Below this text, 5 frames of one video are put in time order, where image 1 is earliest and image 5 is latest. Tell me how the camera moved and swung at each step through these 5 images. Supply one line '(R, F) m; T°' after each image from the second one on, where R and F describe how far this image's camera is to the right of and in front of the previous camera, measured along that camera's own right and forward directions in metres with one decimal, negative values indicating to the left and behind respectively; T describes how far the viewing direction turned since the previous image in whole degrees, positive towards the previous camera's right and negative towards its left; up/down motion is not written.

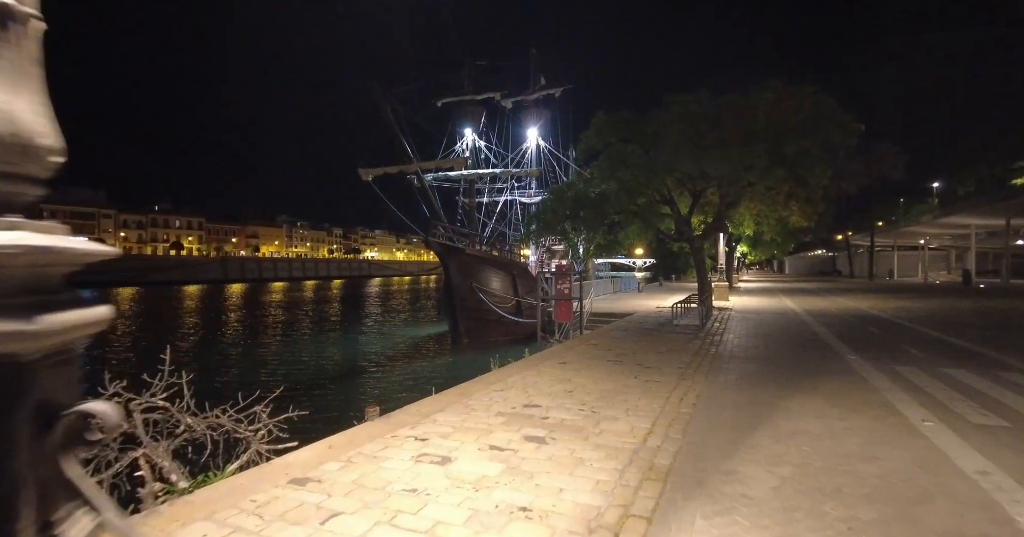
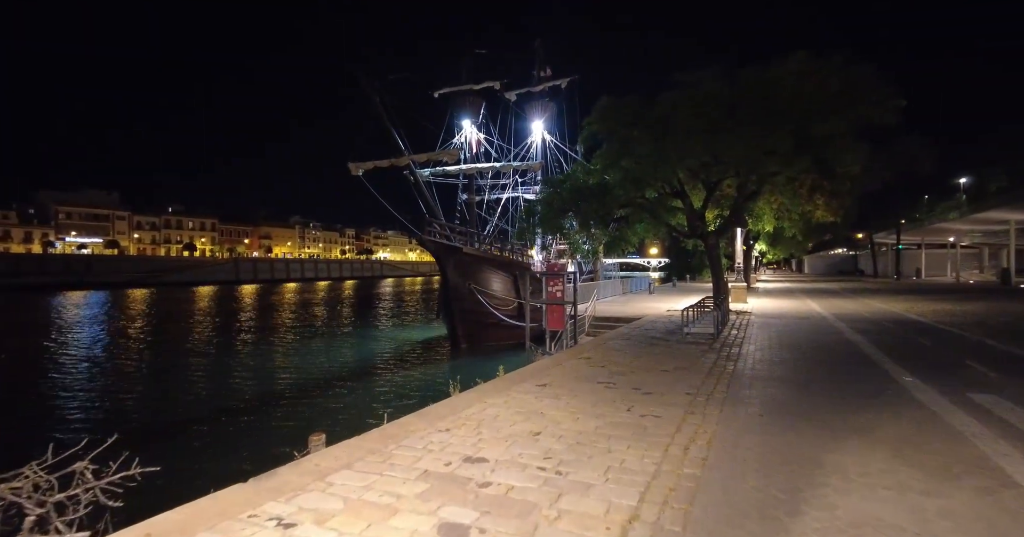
(+0.6, +1.7) m; -1°
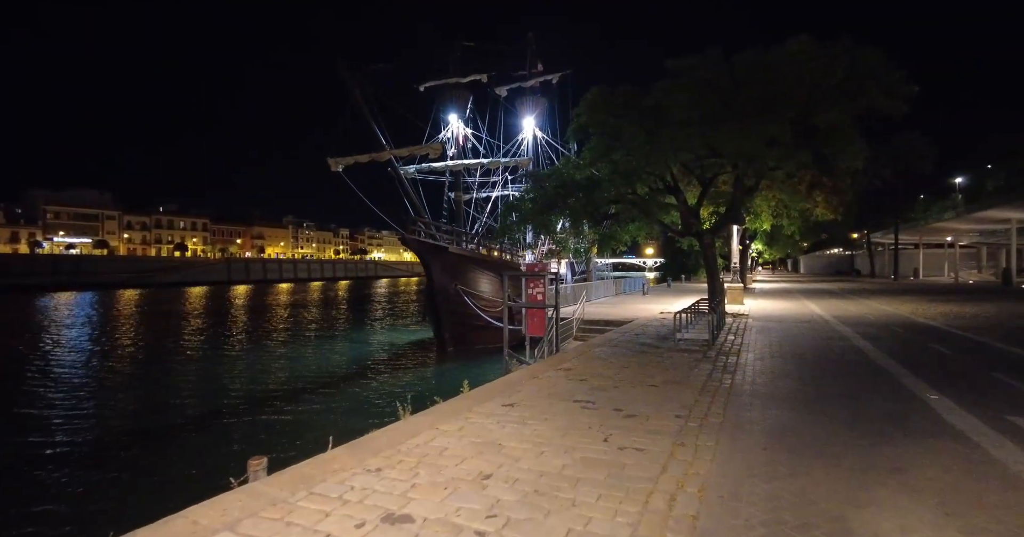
(+0.4, +1.0) m; 0°
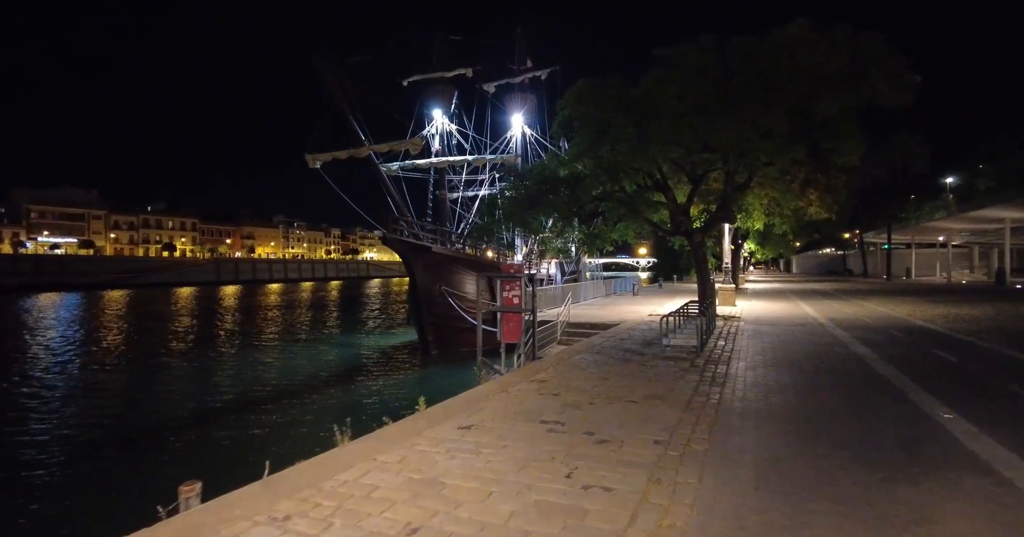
(+0.4, +0.8) m; +1°
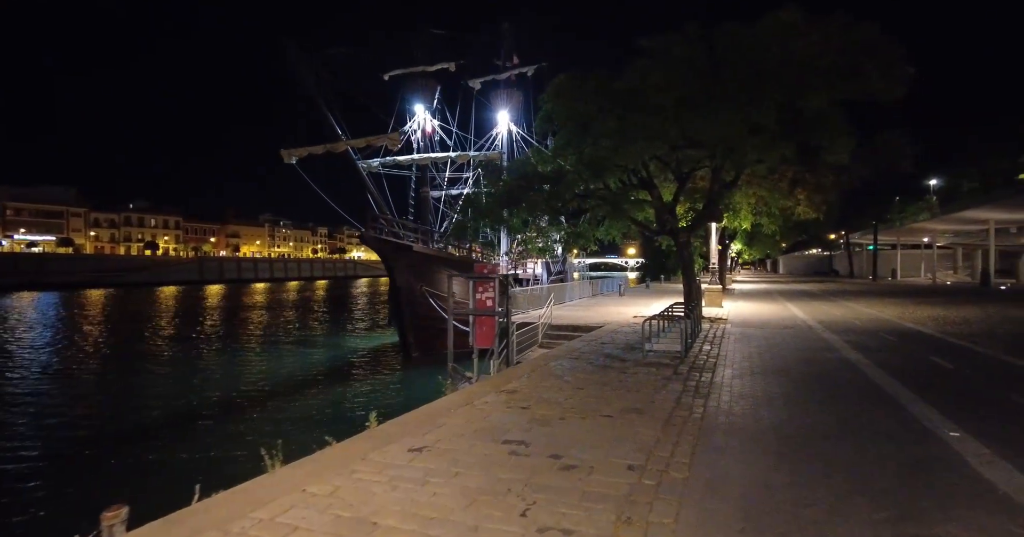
(+0.3, +0.6) m; +1°
